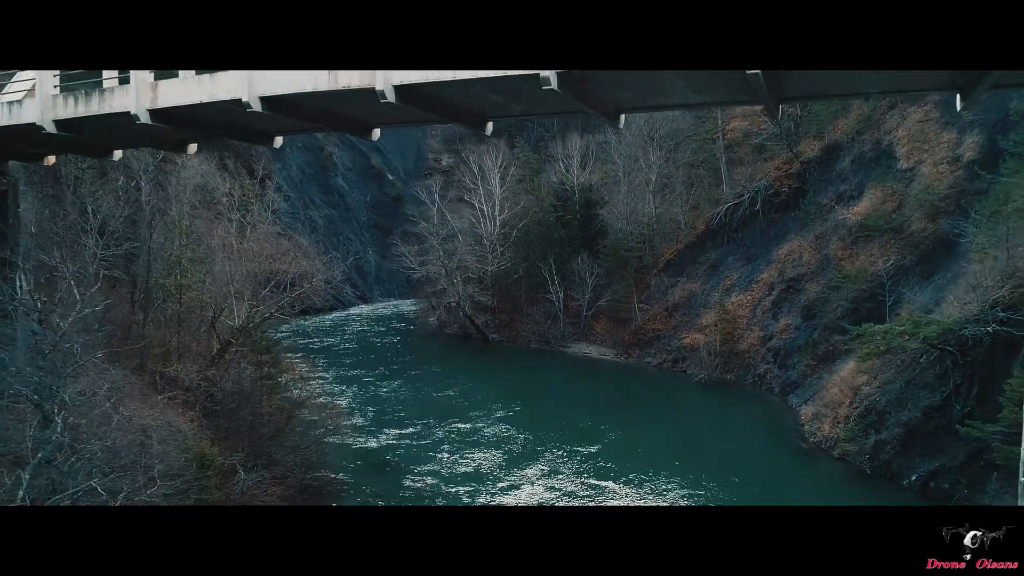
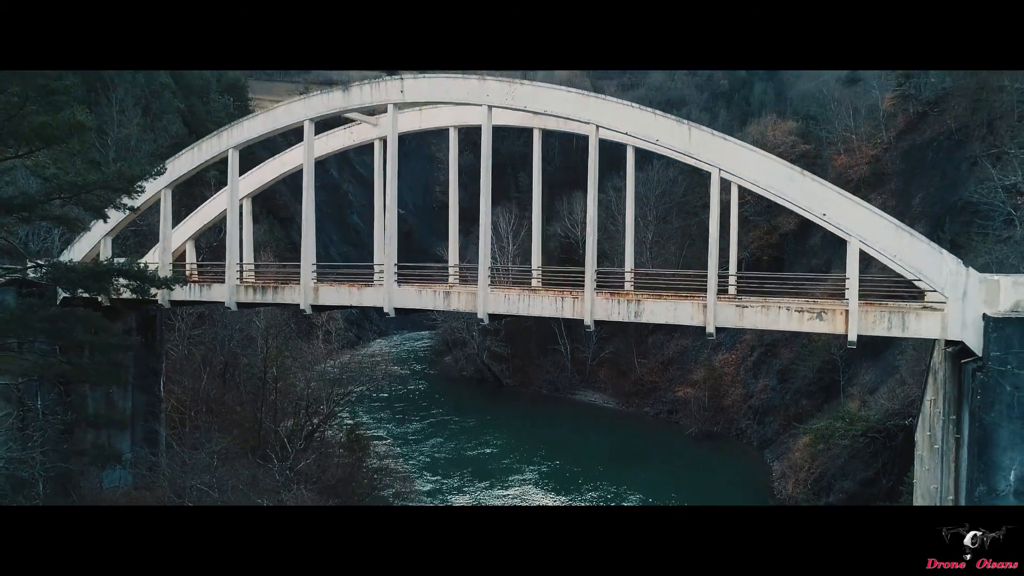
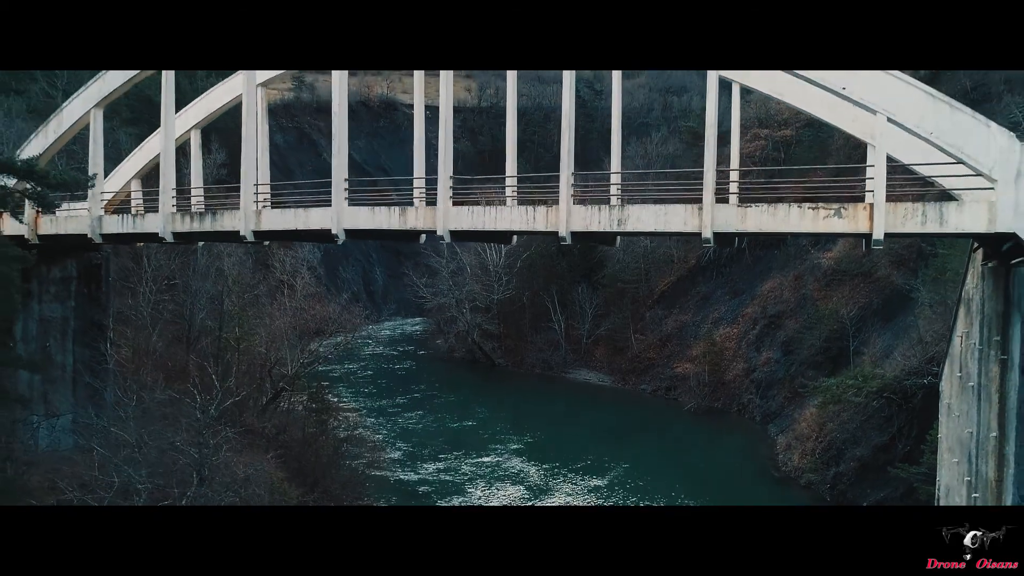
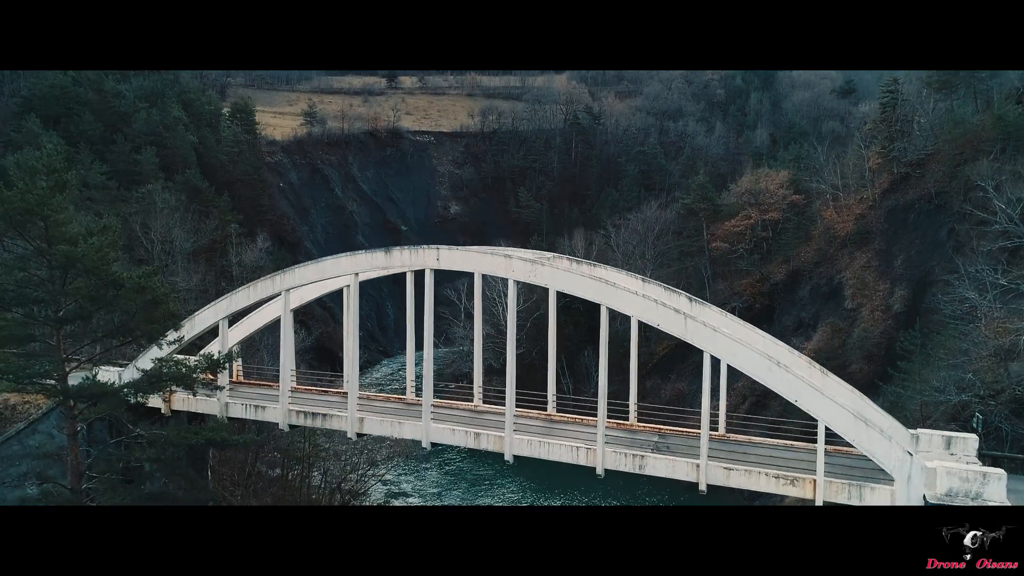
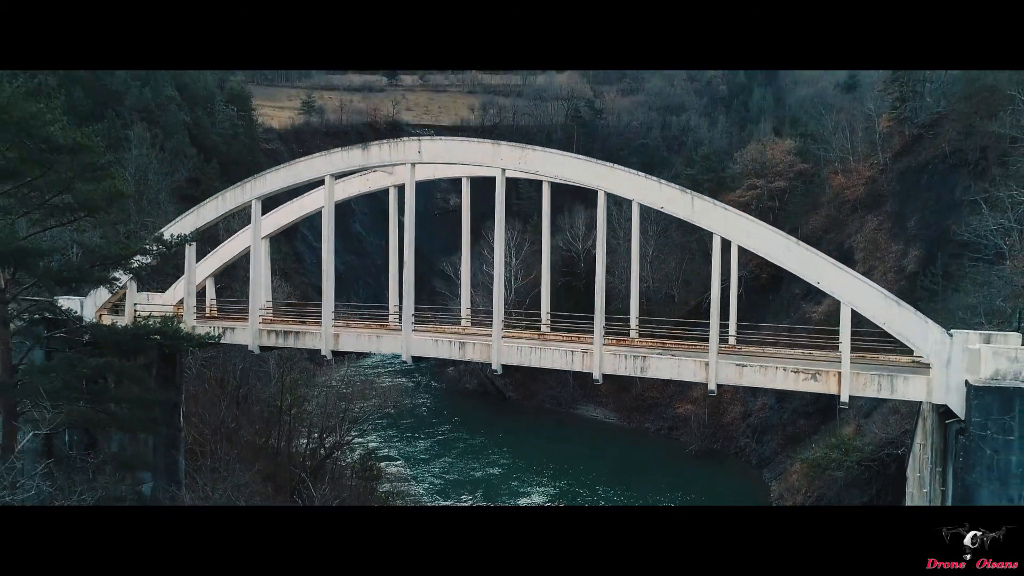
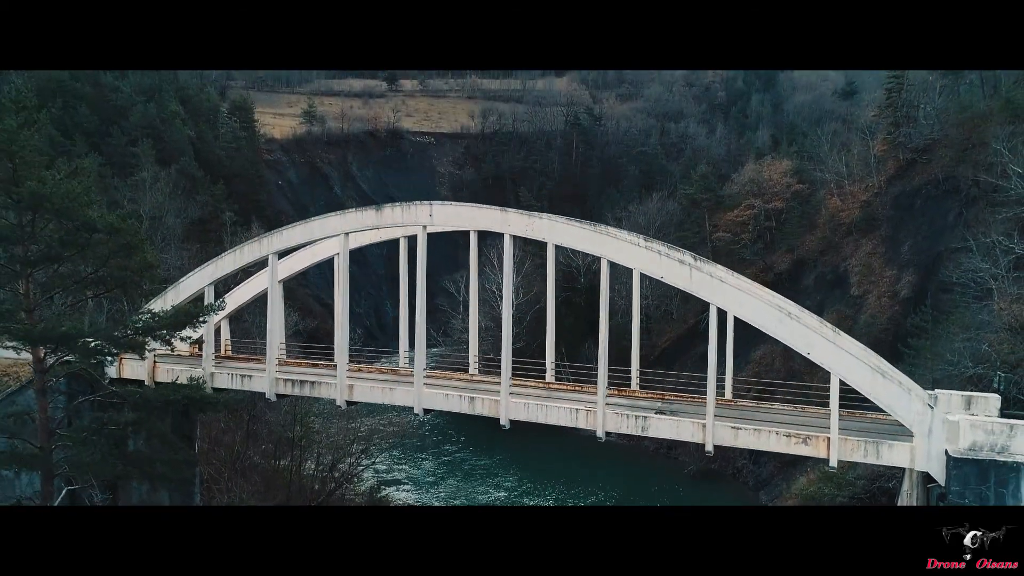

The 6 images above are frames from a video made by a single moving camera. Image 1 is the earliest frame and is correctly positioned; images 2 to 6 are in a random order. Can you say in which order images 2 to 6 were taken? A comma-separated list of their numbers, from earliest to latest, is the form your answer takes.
3, 2, 5, 6, 4
